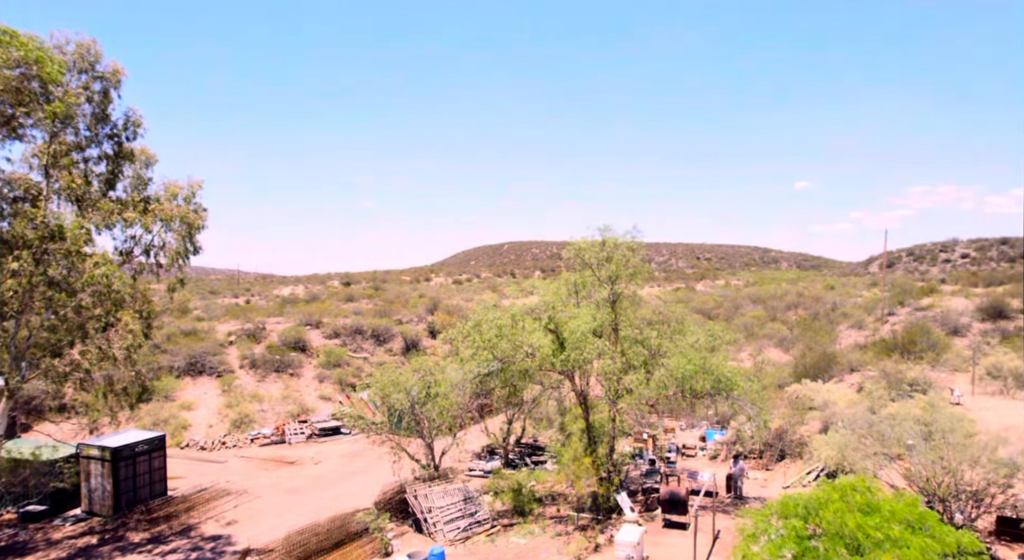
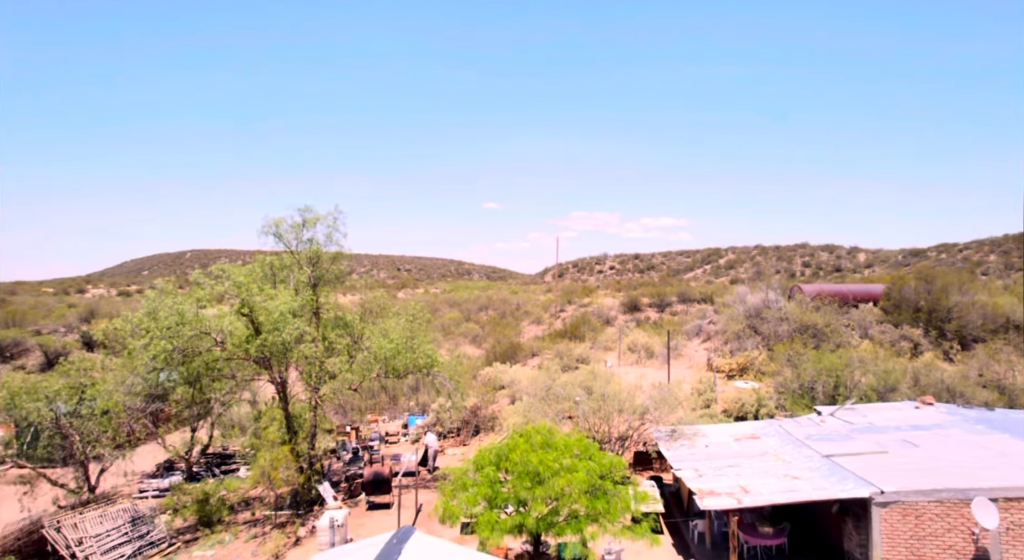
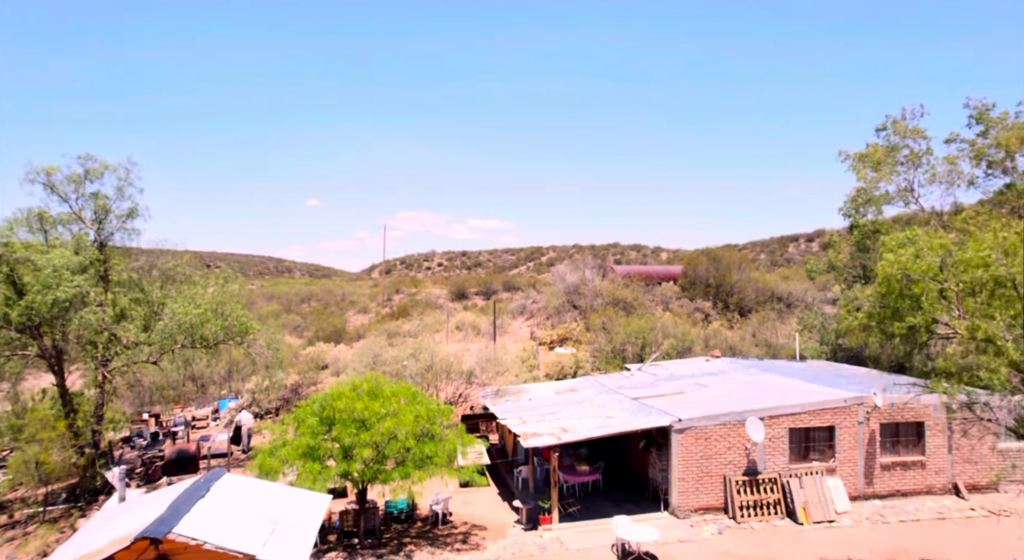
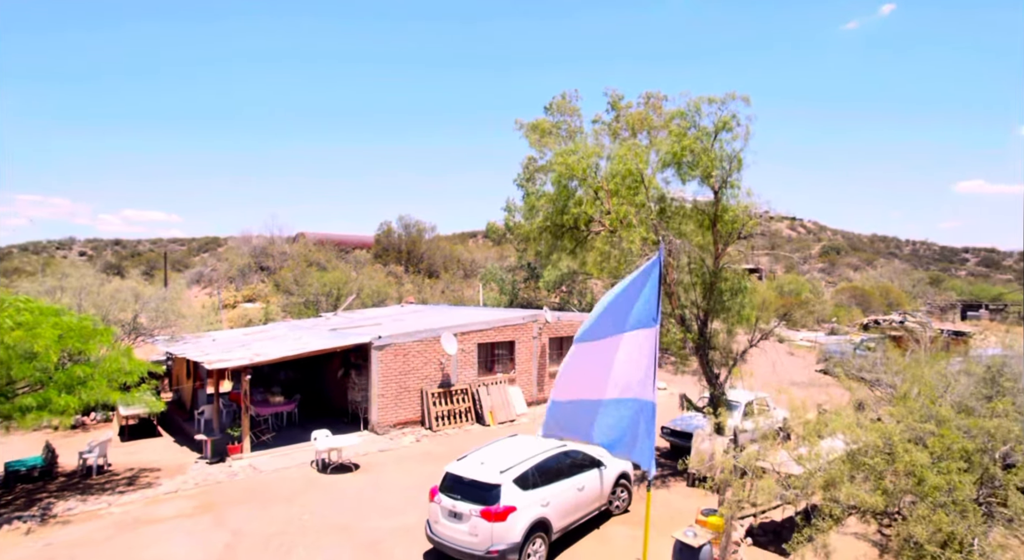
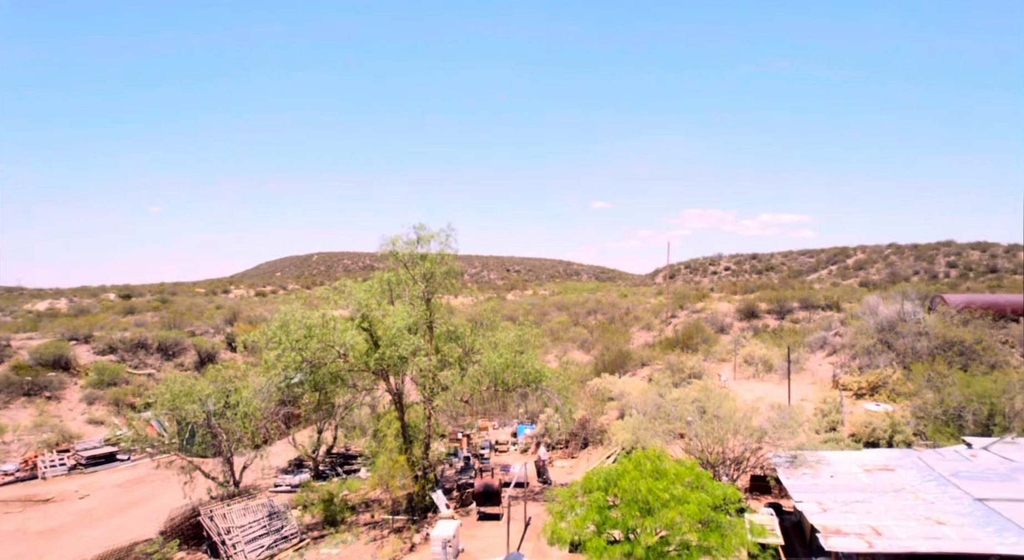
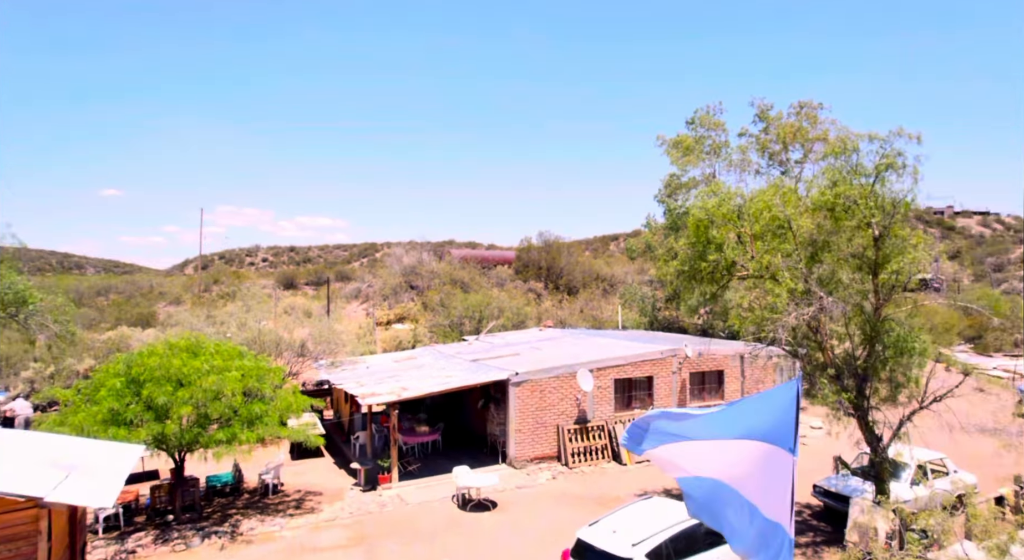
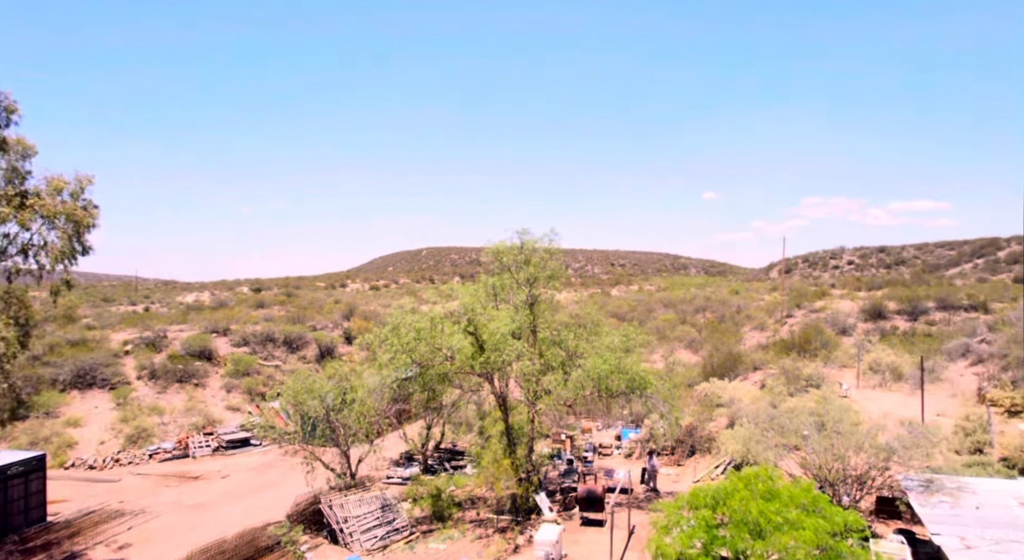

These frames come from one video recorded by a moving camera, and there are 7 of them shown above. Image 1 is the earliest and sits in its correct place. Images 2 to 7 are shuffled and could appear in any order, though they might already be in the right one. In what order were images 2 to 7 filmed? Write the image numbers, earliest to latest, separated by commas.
7, 5, 2, 3, 6, 4
